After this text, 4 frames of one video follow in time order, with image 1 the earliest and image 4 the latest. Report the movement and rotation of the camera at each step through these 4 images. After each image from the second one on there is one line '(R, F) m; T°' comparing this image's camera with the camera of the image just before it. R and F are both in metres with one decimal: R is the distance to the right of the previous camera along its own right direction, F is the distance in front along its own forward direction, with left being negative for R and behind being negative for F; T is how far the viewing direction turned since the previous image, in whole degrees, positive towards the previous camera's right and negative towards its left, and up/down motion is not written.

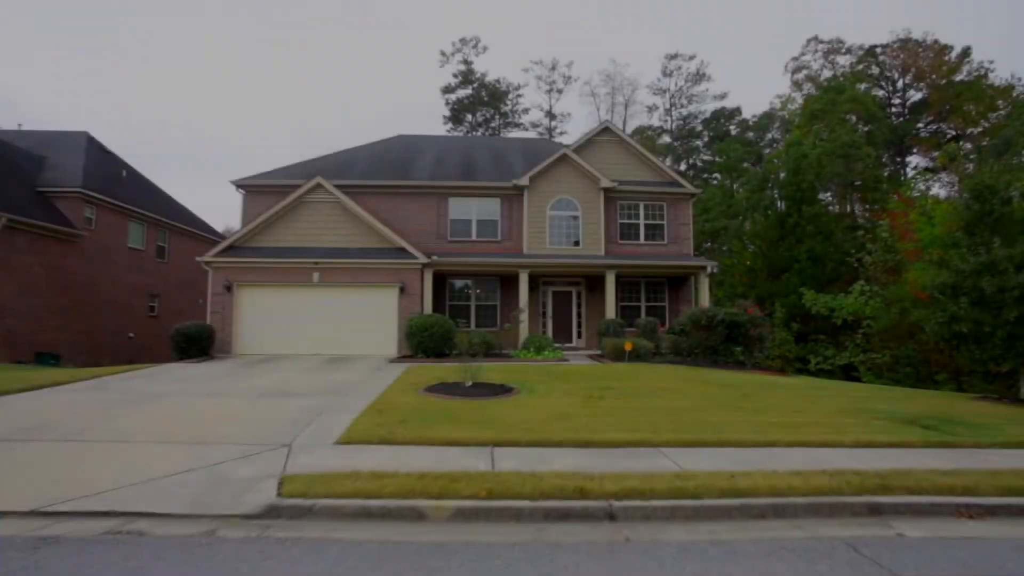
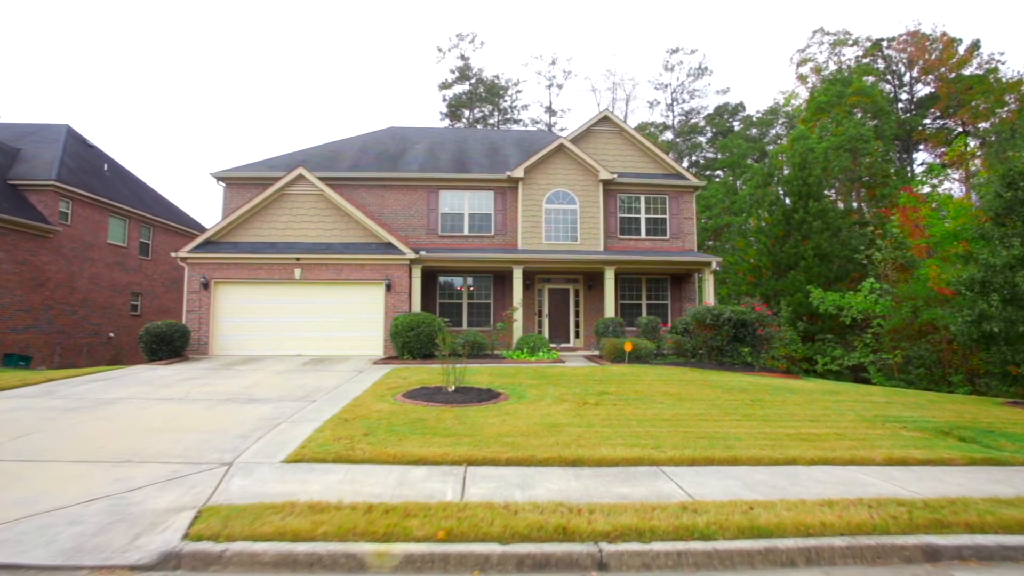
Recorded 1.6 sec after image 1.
(+0.2, +0.9) m; 0°
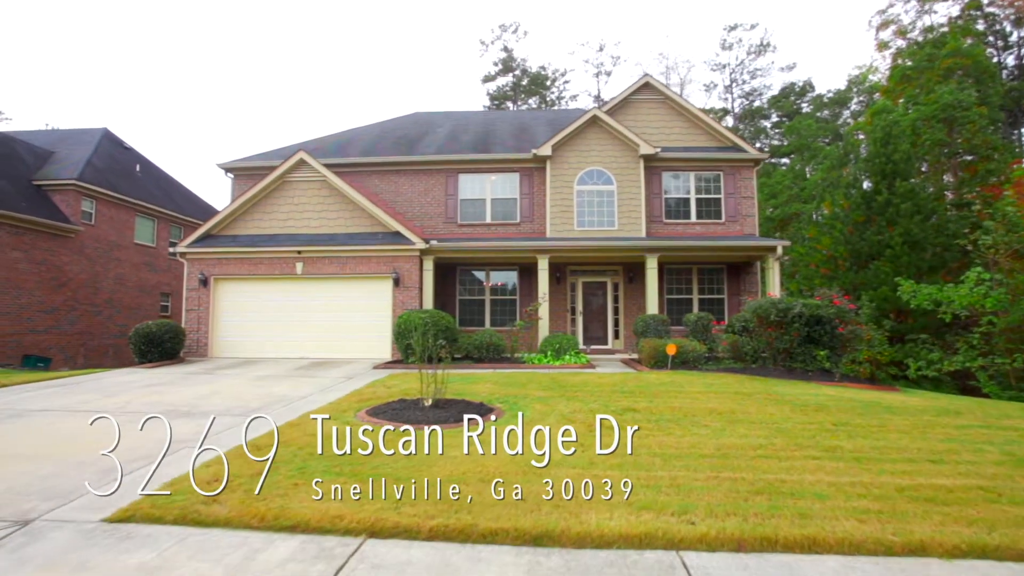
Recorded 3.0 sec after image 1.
(+0.8, +2.0) m; -6°
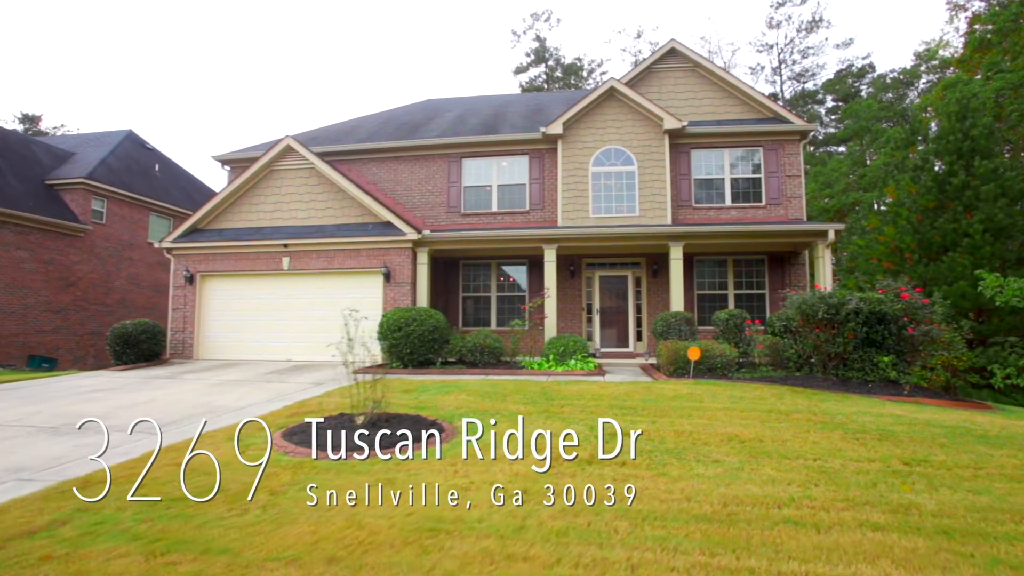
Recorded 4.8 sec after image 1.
(+0.9, +1.6) m; -5°
